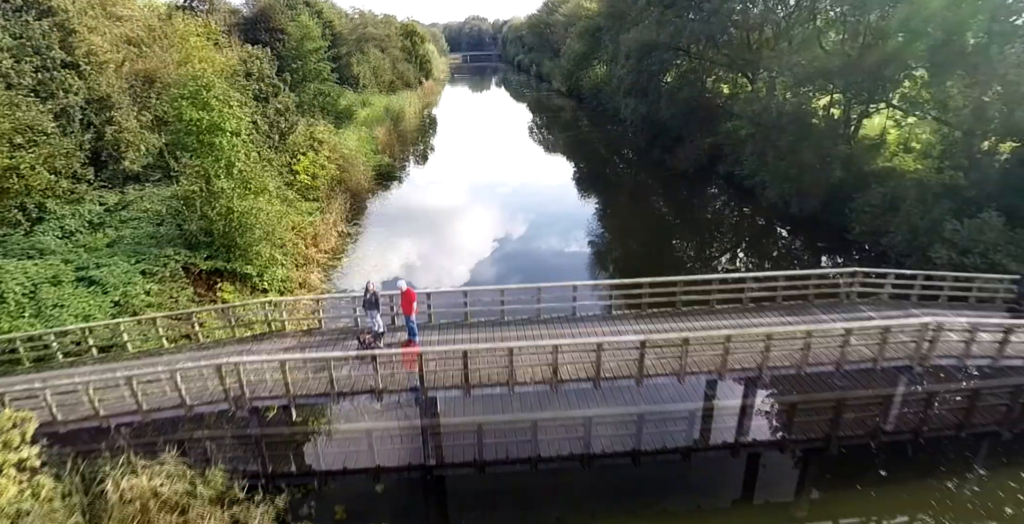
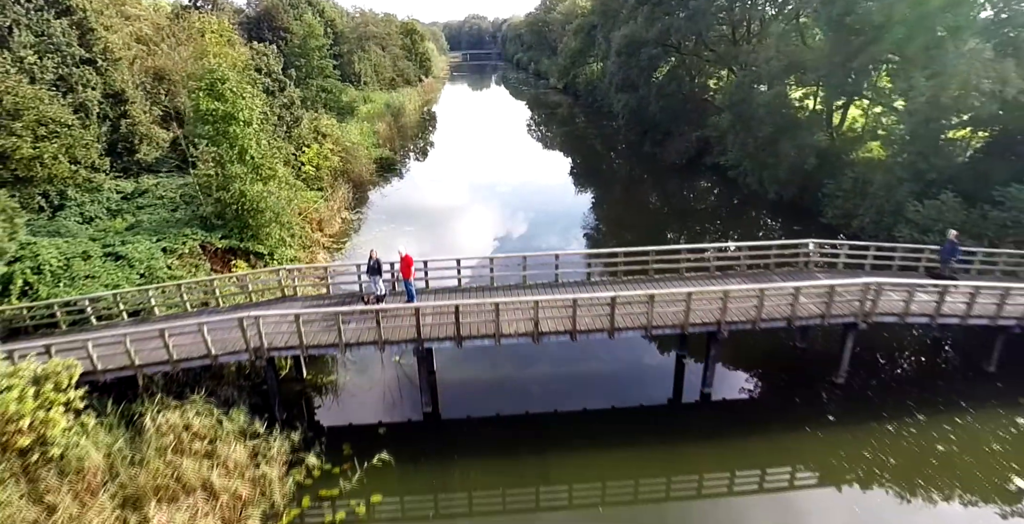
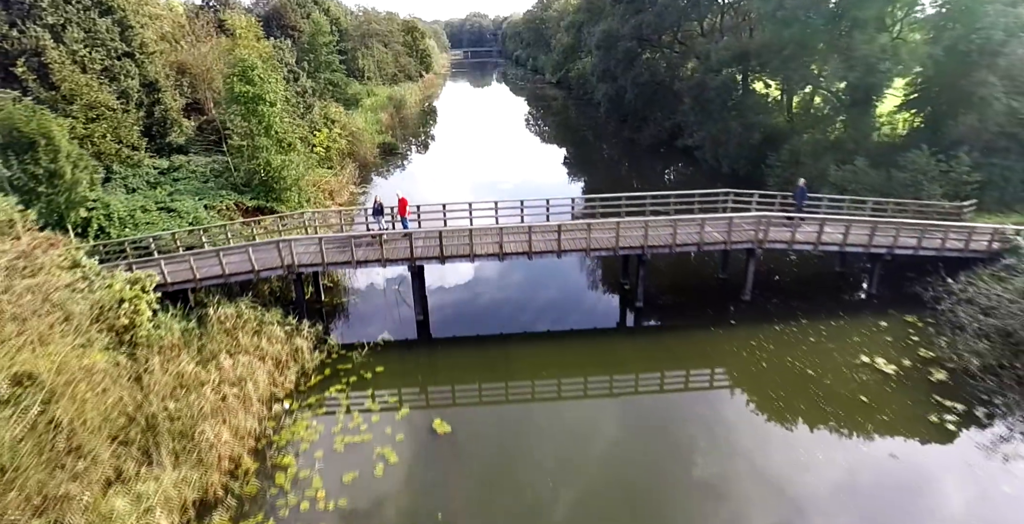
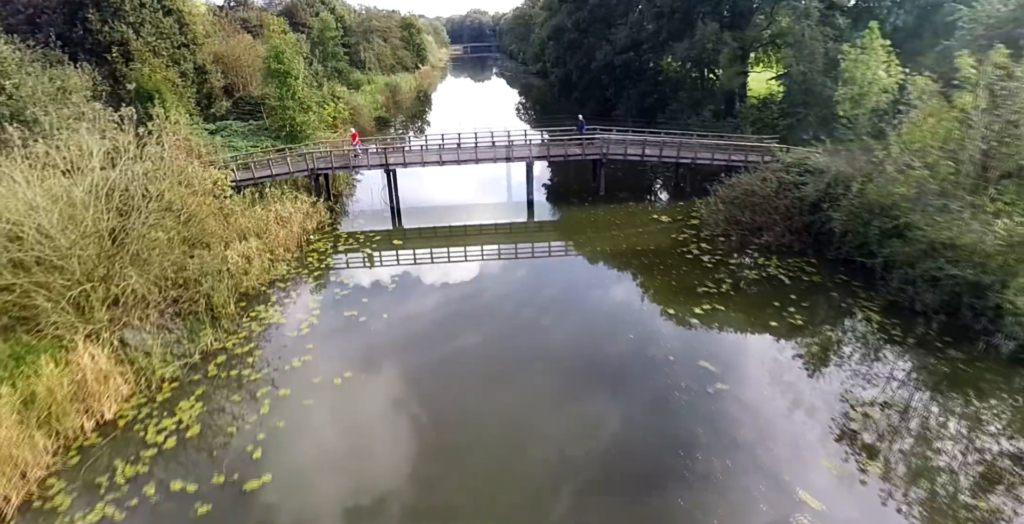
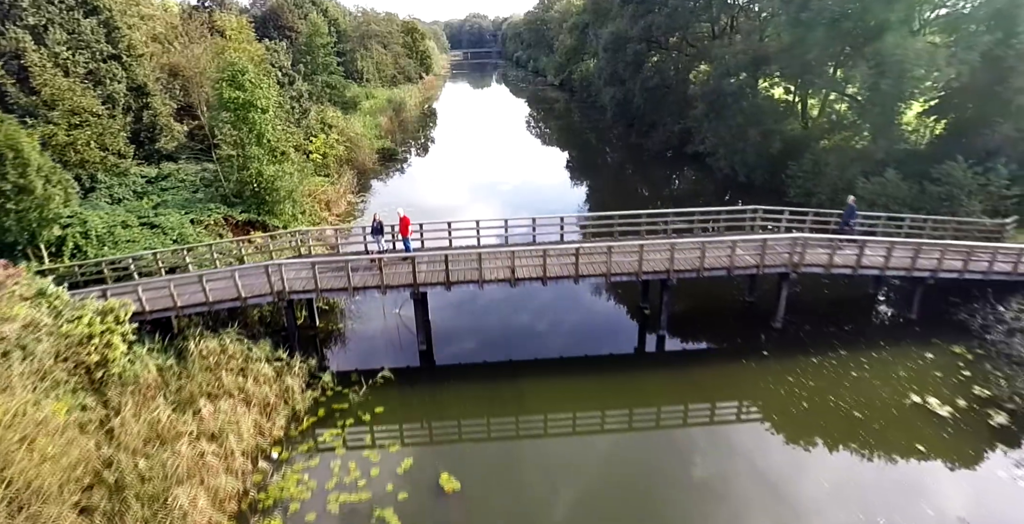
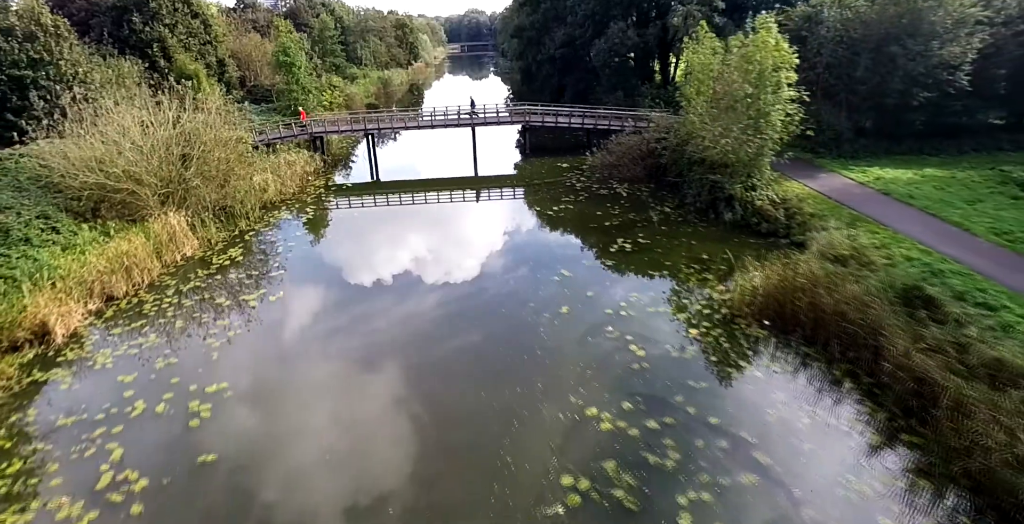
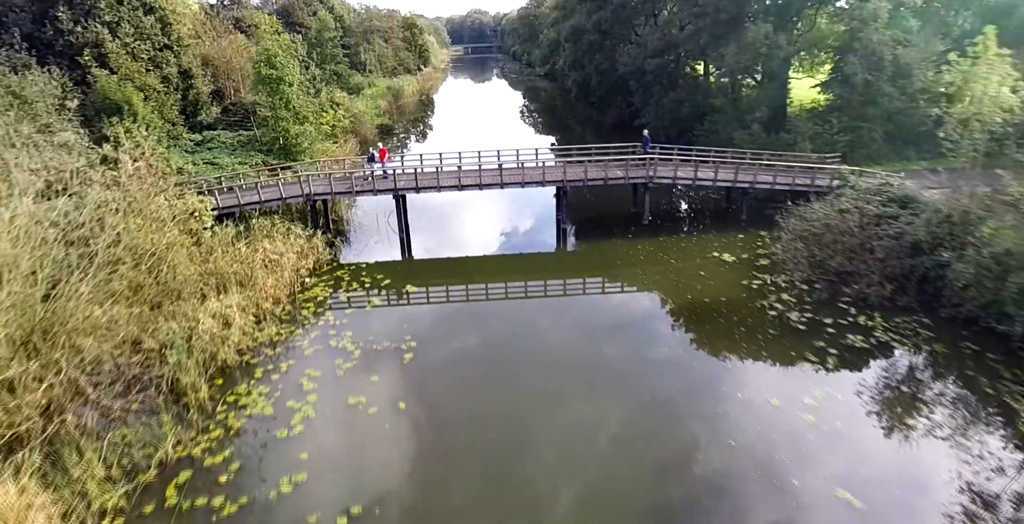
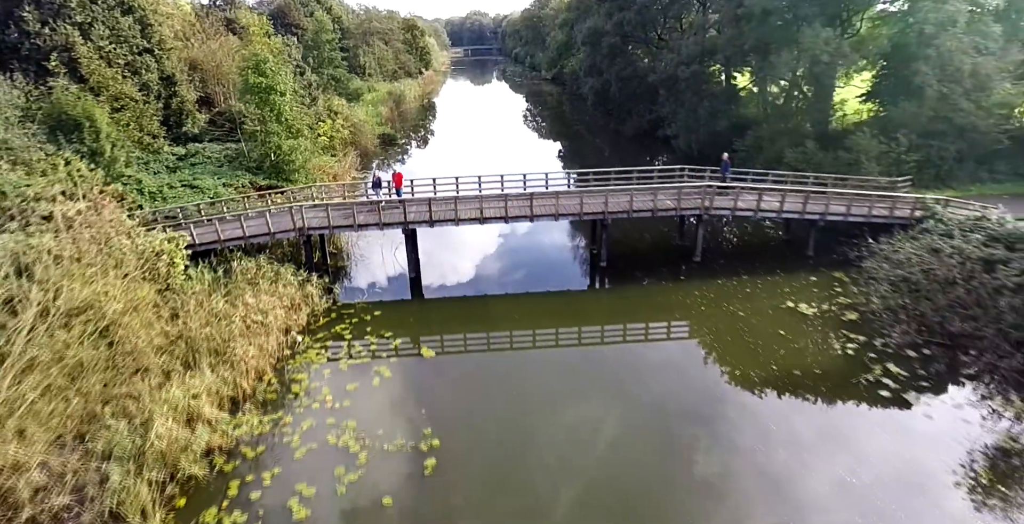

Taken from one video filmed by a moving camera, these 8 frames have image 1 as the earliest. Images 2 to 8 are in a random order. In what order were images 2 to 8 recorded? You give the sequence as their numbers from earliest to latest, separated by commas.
2, 5, 3, 8, 7, 4, 6
